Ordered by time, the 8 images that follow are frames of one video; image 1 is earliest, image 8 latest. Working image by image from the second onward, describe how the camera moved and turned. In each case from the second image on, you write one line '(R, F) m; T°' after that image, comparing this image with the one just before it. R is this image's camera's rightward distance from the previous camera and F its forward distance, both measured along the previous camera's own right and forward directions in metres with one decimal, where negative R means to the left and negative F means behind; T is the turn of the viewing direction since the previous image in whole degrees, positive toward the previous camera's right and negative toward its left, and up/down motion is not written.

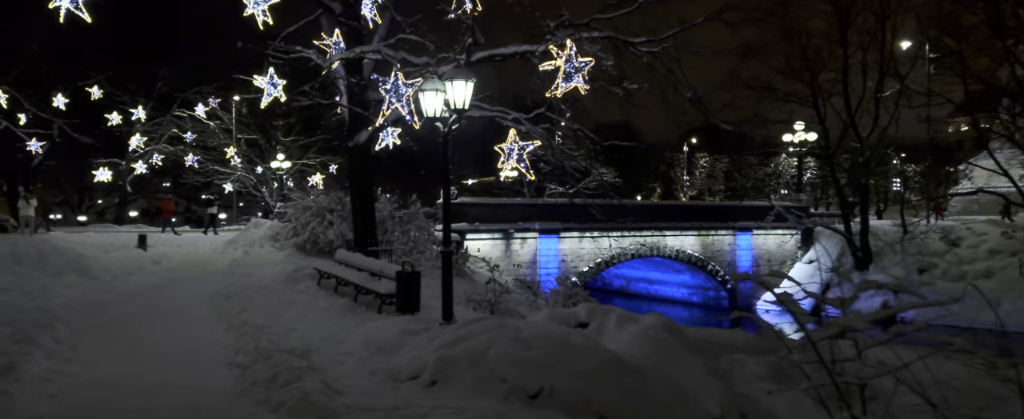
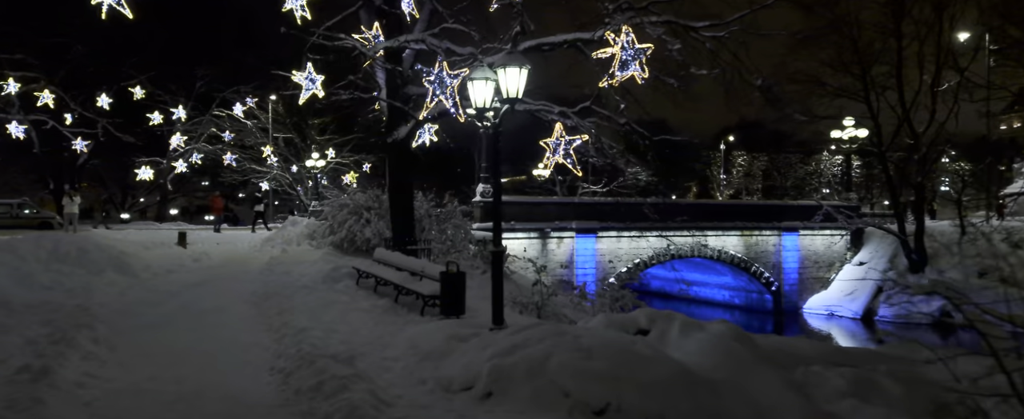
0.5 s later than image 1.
(-0.3, +0.5) m; -3°
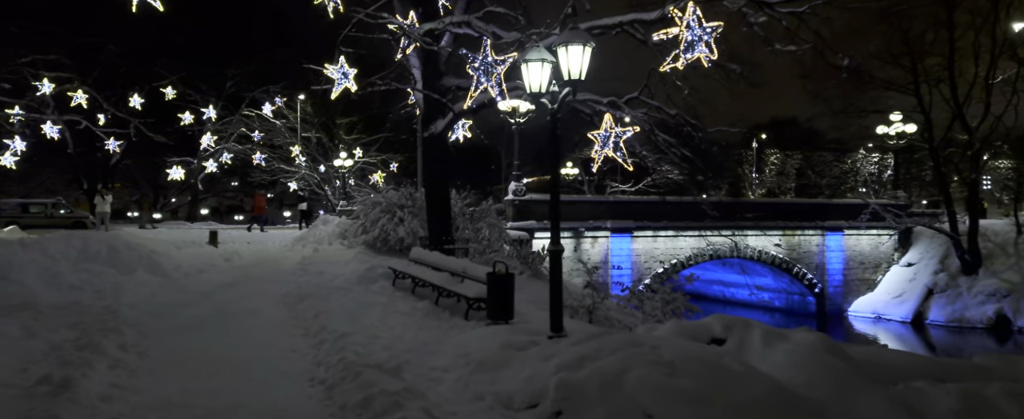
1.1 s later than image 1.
(-0.4, +0.7) m; -2°
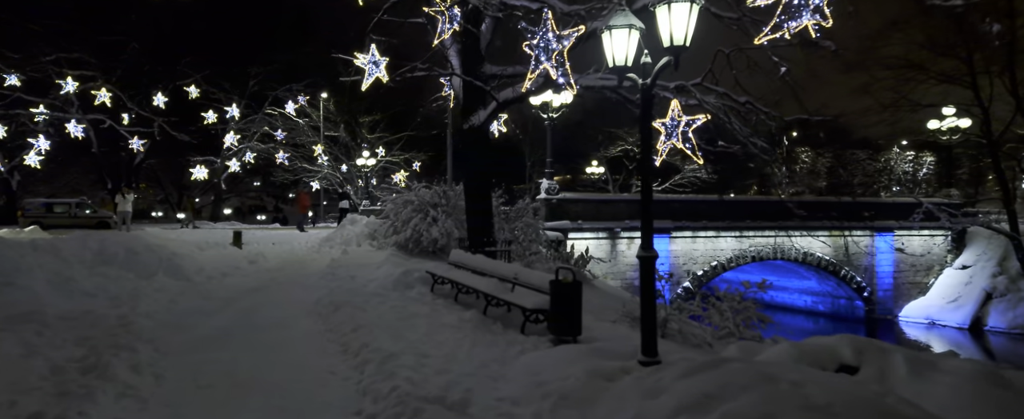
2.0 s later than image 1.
(-0.6, +1.1) m; -2°
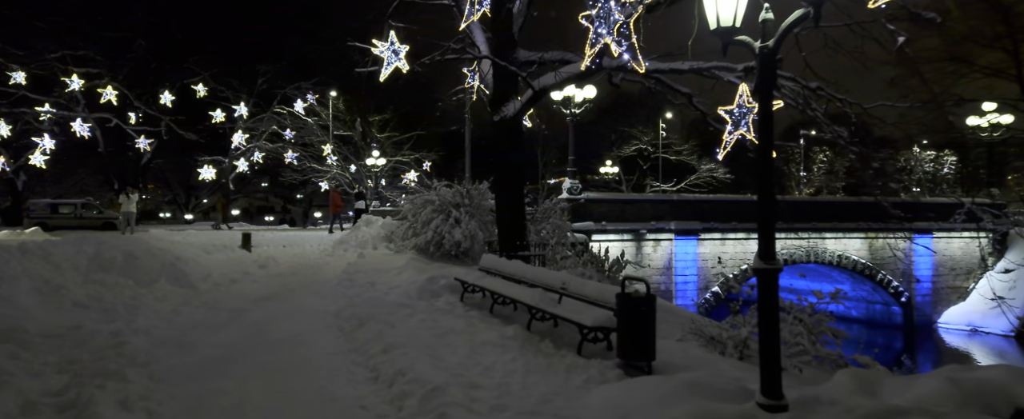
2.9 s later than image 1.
(-0.5, +1.1) m; -1°
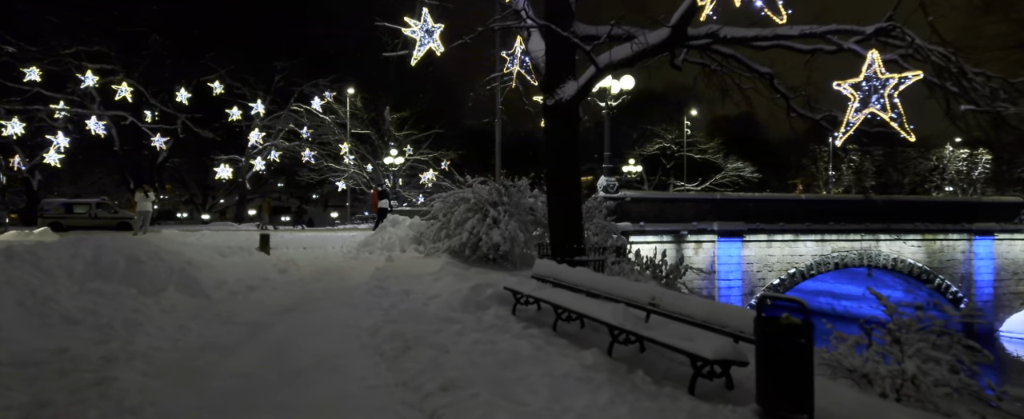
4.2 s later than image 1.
(-0.7, +1.4) m; -1°
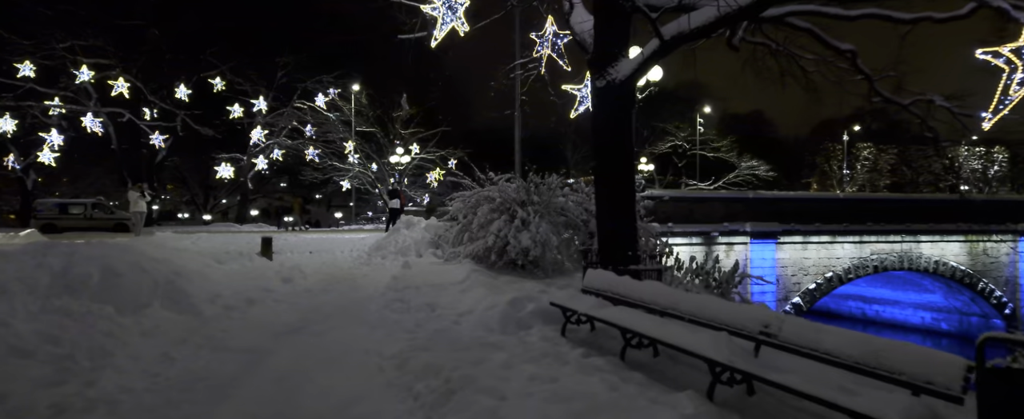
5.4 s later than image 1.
(-0.6, +1.4) m; 0°
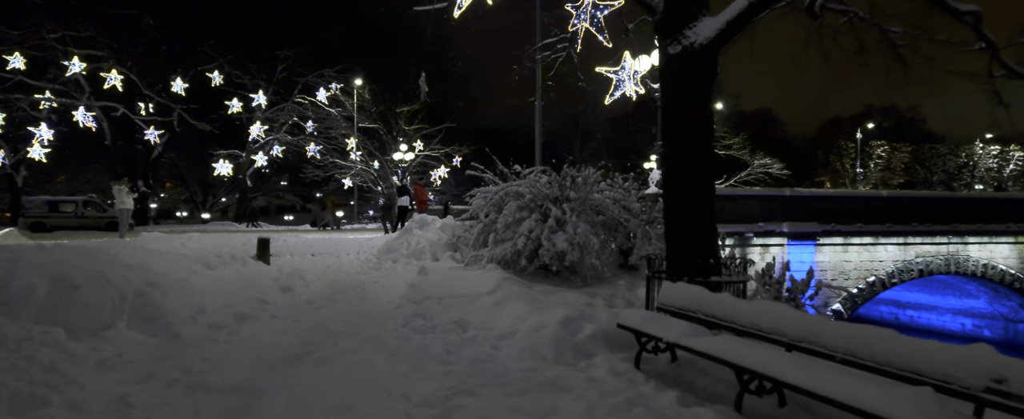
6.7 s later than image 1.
(-0.6, +1.5) m; 0°
